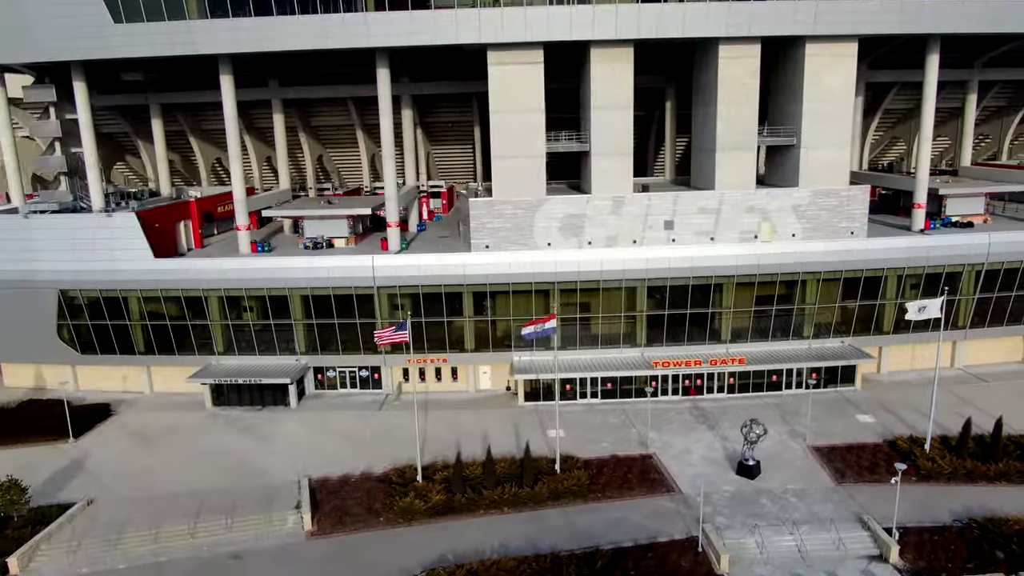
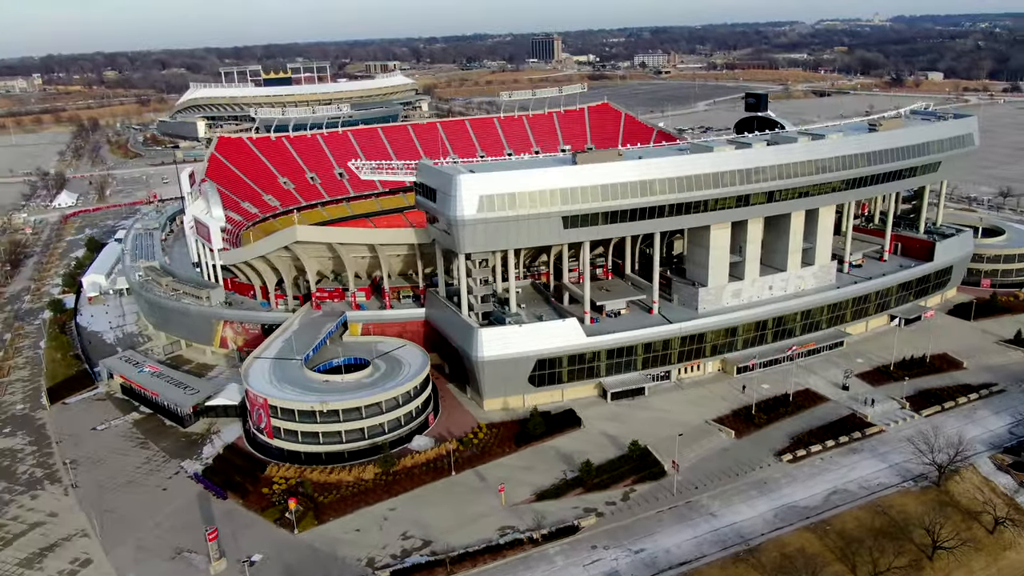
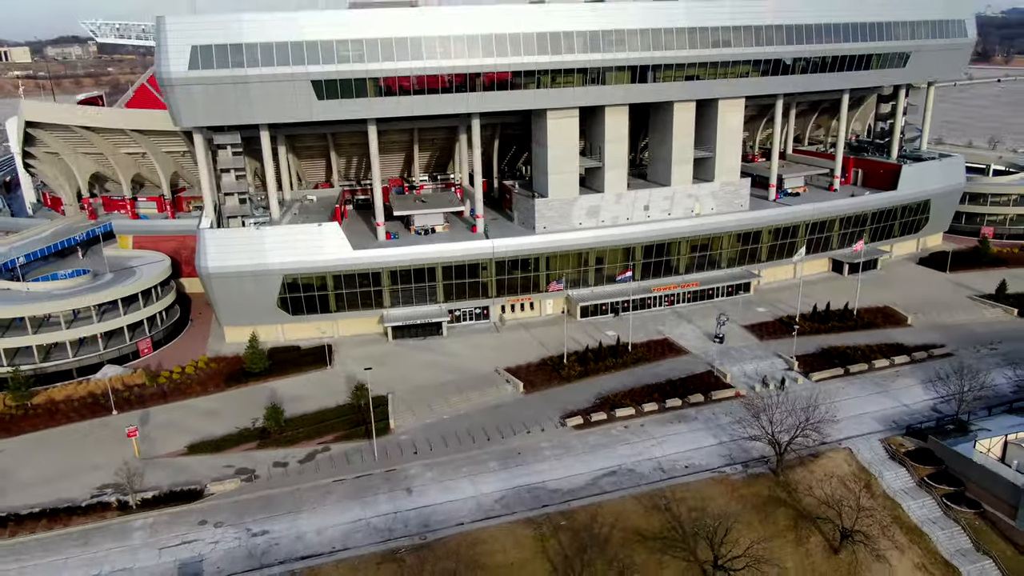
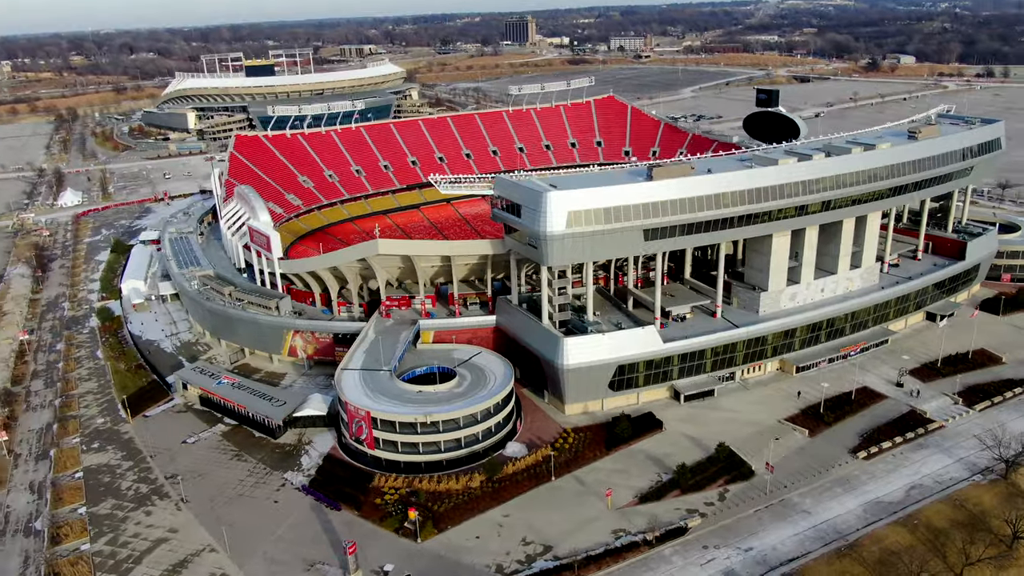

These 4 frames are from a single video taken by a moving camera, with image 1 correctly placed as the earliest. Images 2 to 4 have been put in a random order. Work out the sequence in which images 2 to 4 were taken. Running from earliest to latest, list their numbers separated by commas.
3, 2, 4
